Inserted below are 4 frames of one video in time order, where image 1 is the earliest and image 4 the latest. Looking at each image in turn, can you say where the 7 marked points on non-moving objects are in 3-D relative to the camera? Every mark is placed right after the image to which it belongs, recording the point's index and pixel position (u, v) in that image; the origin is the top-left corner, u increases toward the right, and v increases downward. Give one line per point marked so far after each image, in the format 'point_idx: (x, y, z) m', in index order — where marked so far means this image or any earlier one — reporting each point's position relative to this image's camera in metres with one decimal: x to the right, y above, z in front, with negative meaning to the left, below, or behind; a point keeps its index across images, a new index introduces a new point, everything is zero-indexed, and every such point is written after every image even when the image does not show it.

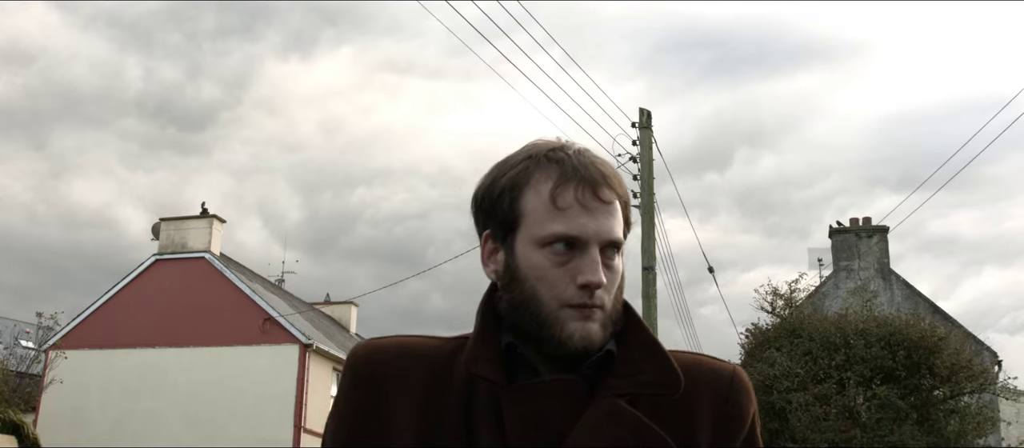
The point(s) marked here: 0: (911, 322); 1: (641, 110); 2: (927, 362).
0: (+5.8, -1.4, +13.5) m
1: (+1.9, +1.7, +14.1) m
2: (+5.8, -2.0, +13.1) m
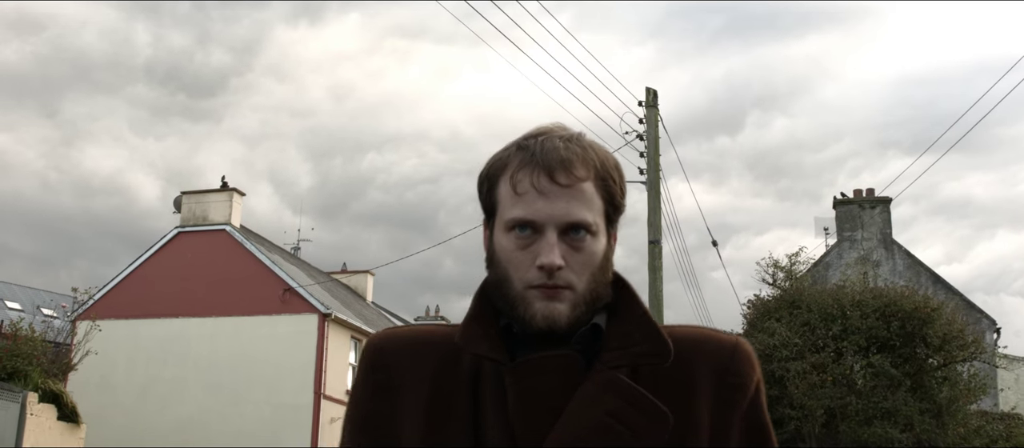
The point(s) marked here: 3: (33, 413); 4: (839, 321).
0: (+6.0, -1.1, +14.1) m
1: (+2.1, +2.1, +14.6) m
2: (+6.0, -1.6, +13.7) m
3: (-6.5, -2.6, +12.7) m
4: (+4.9, -1.4, +14.0) m
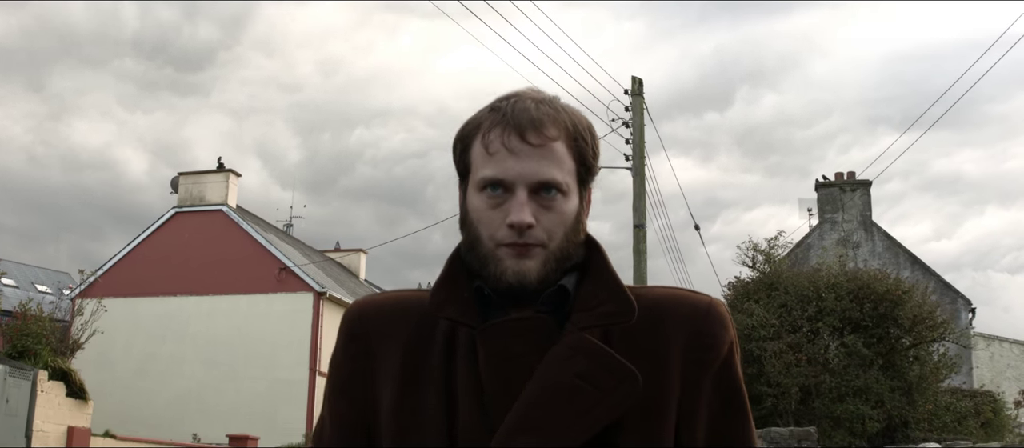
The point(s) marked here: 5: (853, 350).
0: (+5.8, -0.8, +14.7) m
1: (+2.0, +2.4, +15.1) m
2: (+5.9, -1.4, +14.3) m
3: (-6.7, -2.4, +13.2) m
4: (+4.8, -1.2, +14.6) m
5: (+5.1, -1.9, +13.9) m
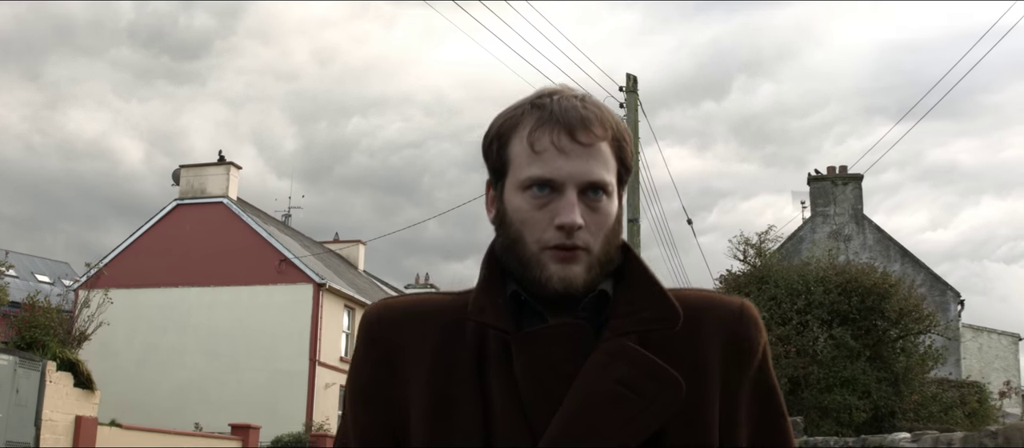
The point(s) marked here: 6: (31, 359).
0: (+5.8, -0.7, +15.1) m
1: (+1.9, +2.4, +15.4) m
2: (+5.8, -1.3, +14.7) m
3: (-6.7, -2.3, +13.6) m
4: (+4.7, -1.1, +15.0) m
5: (+5.1, -1.8, +14.3) m
6: (-6.8, -1.9, +13.1) m
